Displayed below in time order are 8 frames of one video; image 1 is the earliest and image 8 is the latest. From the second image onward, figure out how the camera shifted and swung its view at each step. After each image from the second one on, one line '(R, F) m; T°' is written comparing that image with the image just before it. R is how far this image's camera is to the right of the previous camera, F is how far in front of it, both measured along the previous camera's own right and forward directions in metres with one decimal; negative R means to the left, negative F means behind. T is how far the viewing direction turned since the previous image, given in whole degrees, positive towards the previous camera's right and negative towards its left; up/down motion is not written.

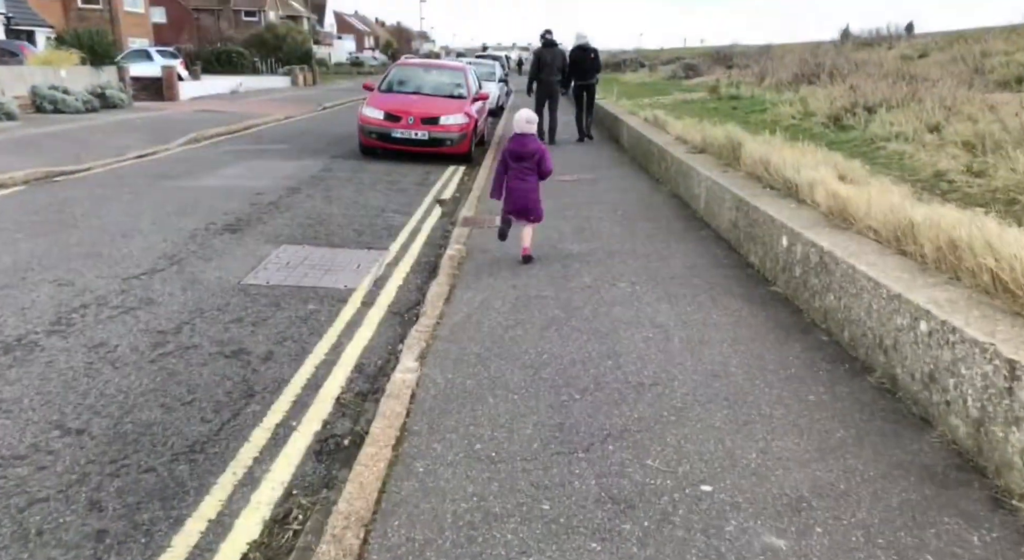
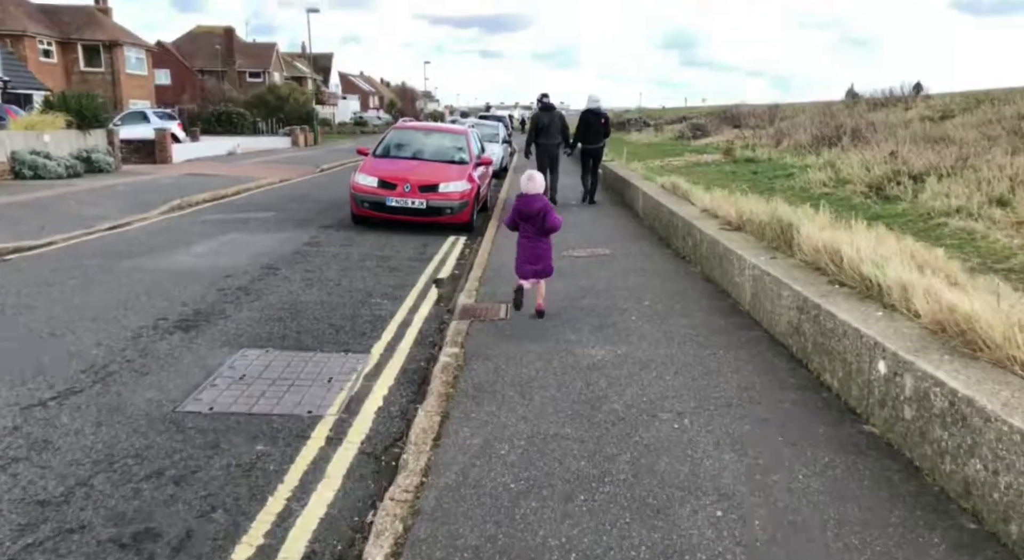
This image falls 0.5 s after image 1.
(0.0, +1.2) m; 0°
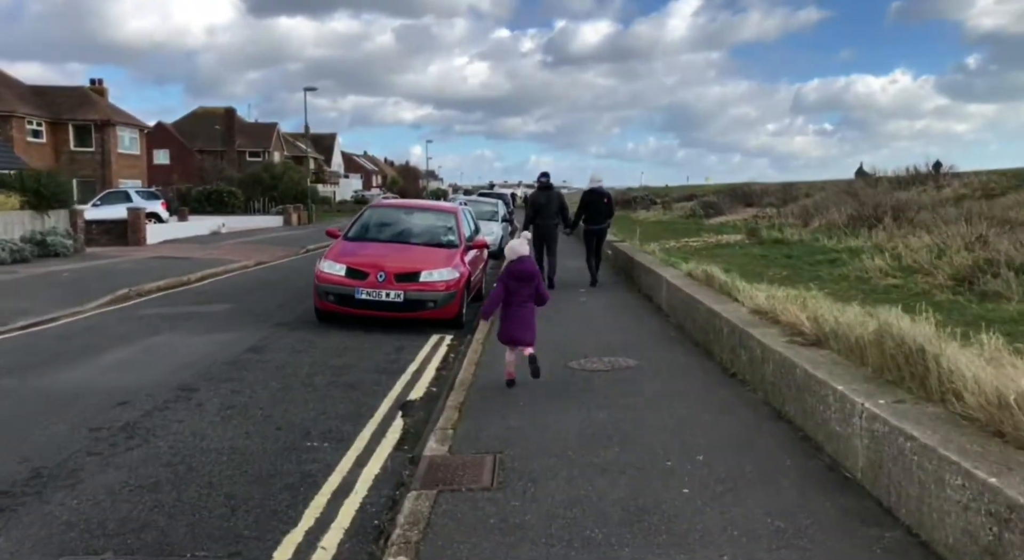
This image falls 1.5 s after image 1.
(+0.1, +2.0) m; 0°
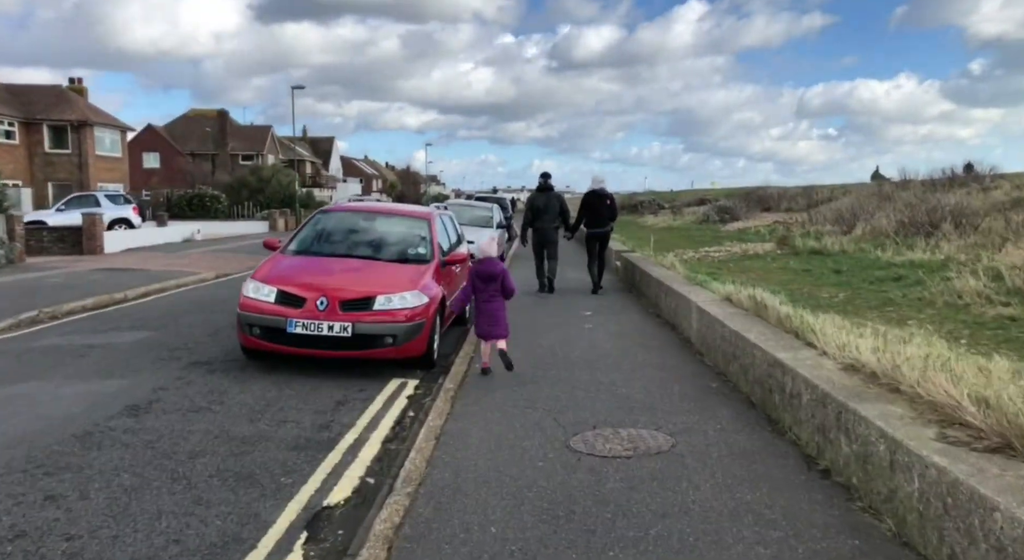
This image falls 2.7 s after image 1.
(+0.2, +2.3) m; 0°
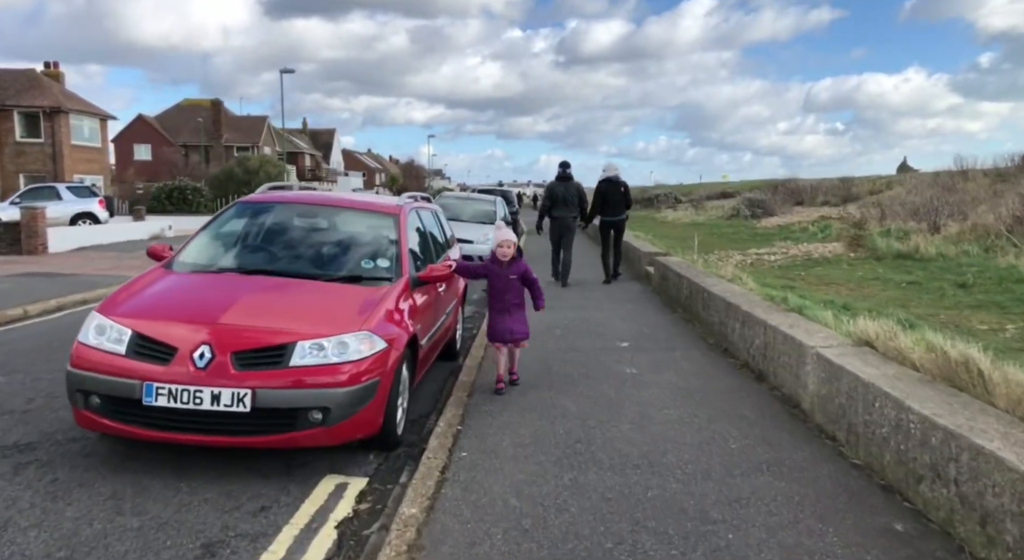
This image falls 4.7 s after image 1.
(0.0, +3.0) m; 0°
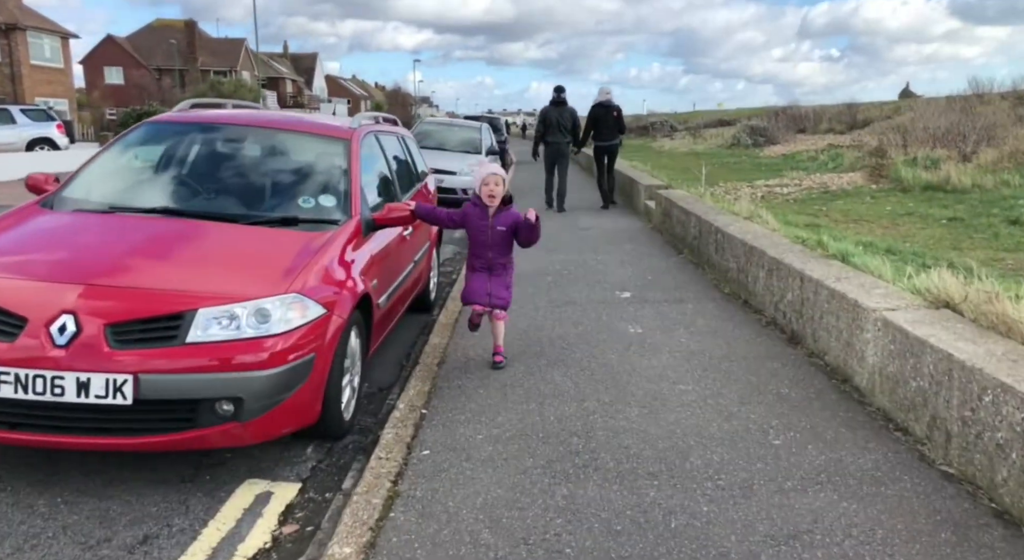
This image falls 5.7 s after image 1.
(+0.1, +1.2) m; +1°
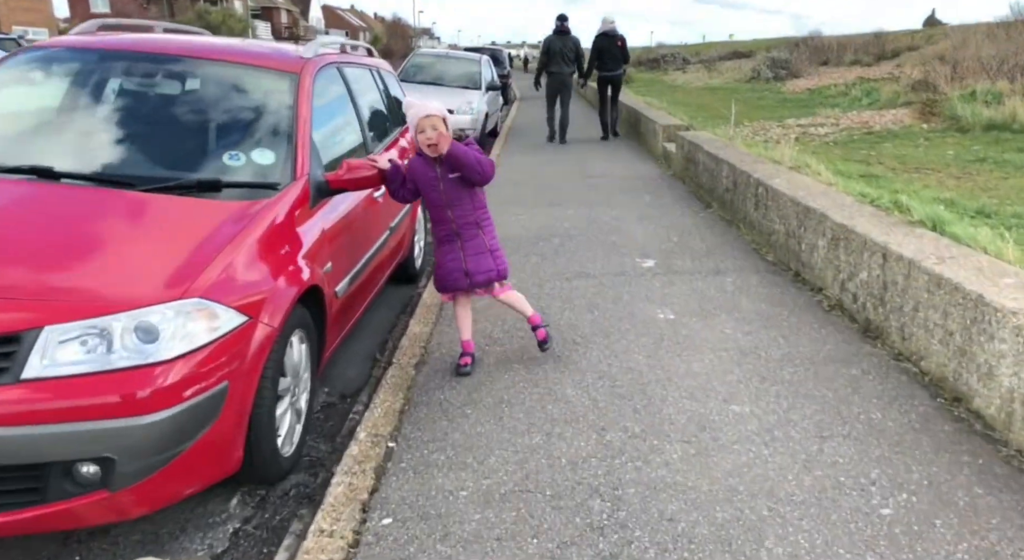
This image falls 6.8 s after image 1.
(0.0, +1.1) m; 0°
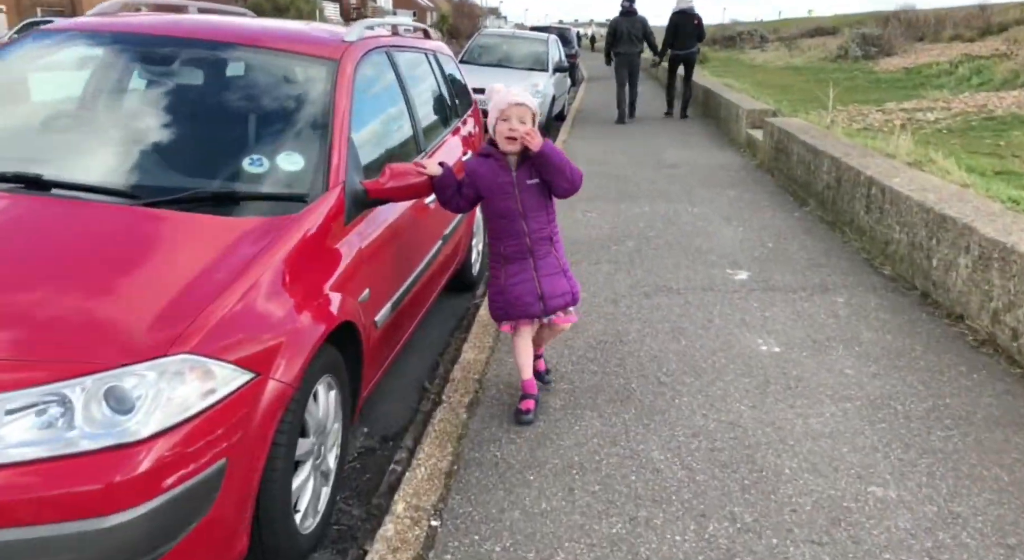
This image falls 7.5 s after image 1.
(0.0, +0.7) m; -5°
